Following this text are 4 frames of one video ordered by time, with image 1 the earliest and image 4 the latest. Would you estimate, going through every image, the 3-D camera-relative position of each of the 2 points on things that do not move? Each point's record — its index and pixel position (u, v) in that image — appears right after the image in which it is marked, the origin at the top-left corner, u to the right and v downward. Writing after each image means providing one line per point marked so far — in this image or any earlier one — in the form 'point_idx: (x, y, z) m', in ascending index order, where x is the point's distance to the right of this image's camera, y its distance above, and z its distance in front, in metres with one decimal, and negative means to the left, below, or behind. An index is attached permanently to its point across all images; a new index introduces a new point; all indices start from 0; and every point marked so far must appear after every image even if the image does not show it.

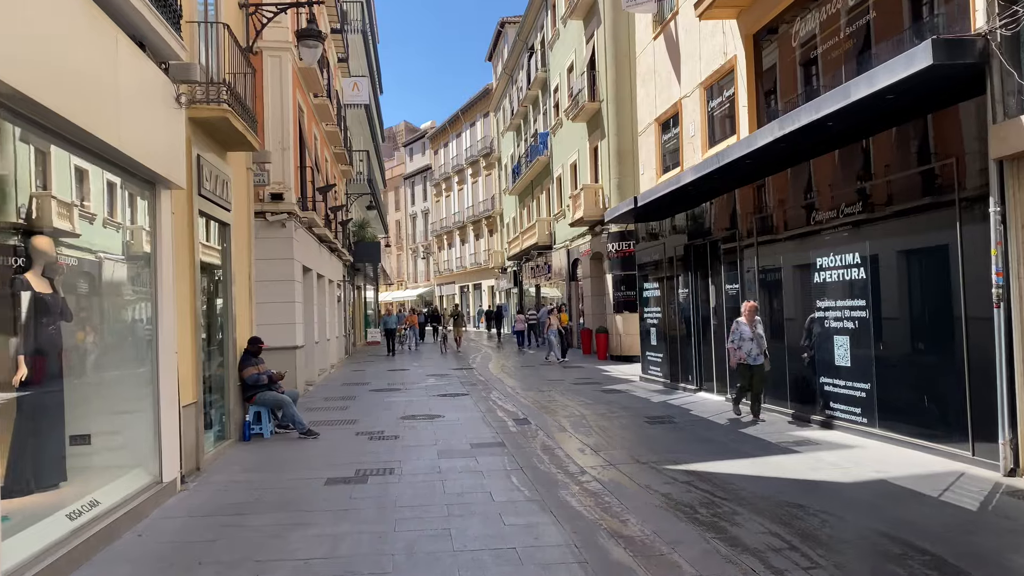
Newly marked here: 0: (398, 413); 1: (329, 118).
0: (-1.6, -1.8, +12.0) m
1: (-4.2, +3.9, +19.4) m
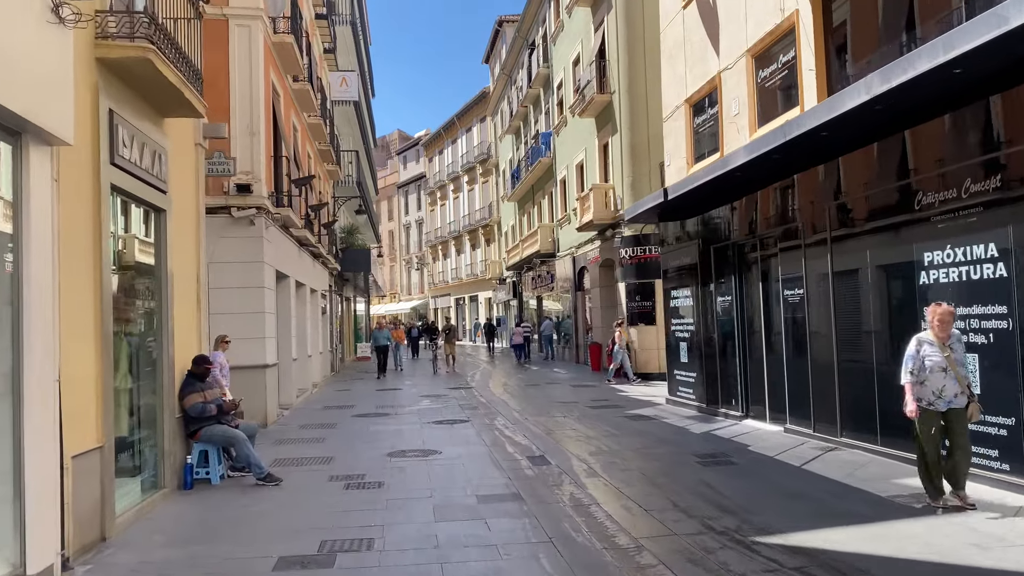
0: (-1.5, -1.9, +9.8) m
1: (-4.2, +3.7, +17.3) m
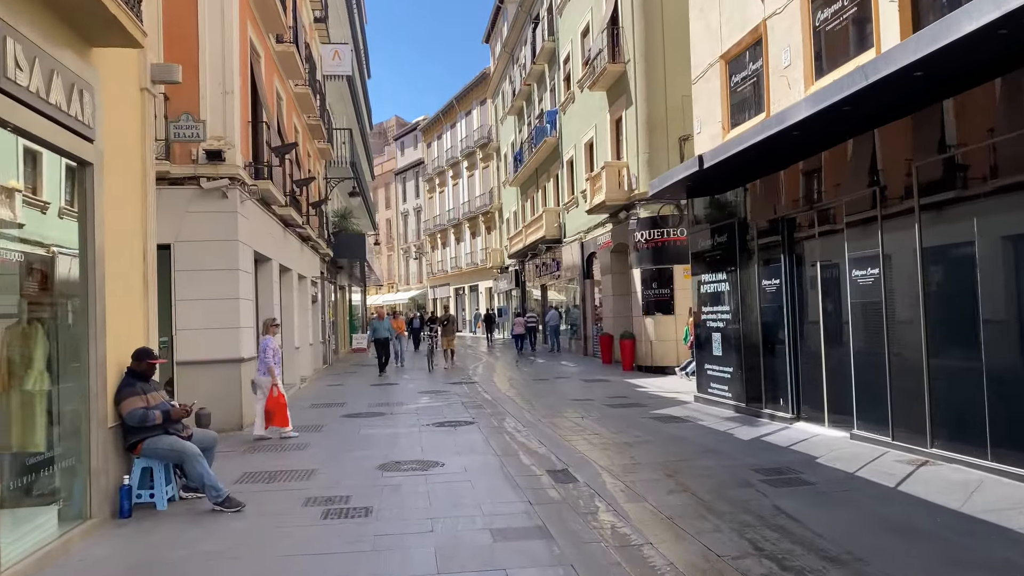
0: (-1.3, -1.7, +8.3) m
1: (-4.0, +4.0, +15.7) m
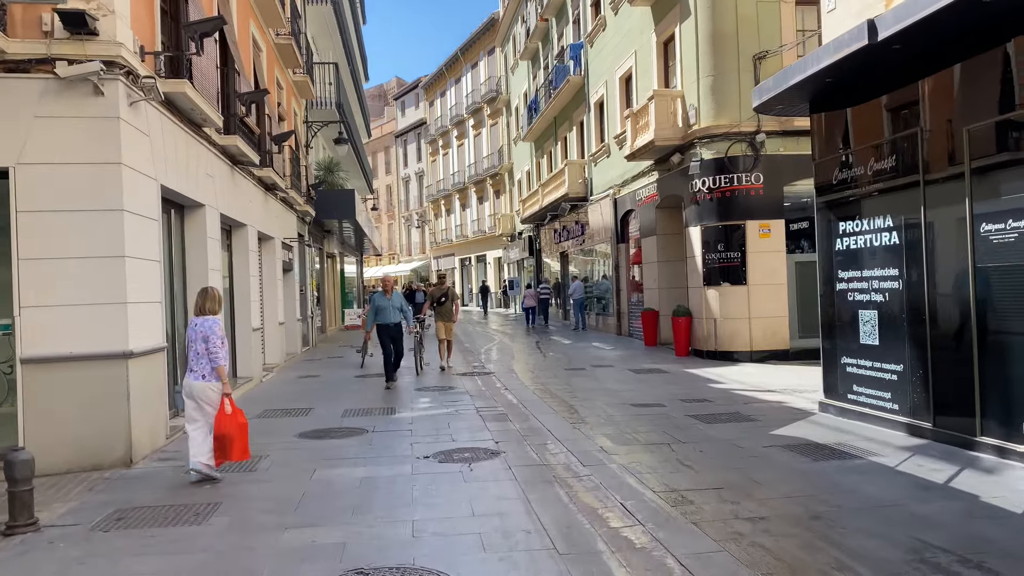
0: (-1.0, -1.4, +4.3) m
1: (-3.6, +4.5, +11.6) m
